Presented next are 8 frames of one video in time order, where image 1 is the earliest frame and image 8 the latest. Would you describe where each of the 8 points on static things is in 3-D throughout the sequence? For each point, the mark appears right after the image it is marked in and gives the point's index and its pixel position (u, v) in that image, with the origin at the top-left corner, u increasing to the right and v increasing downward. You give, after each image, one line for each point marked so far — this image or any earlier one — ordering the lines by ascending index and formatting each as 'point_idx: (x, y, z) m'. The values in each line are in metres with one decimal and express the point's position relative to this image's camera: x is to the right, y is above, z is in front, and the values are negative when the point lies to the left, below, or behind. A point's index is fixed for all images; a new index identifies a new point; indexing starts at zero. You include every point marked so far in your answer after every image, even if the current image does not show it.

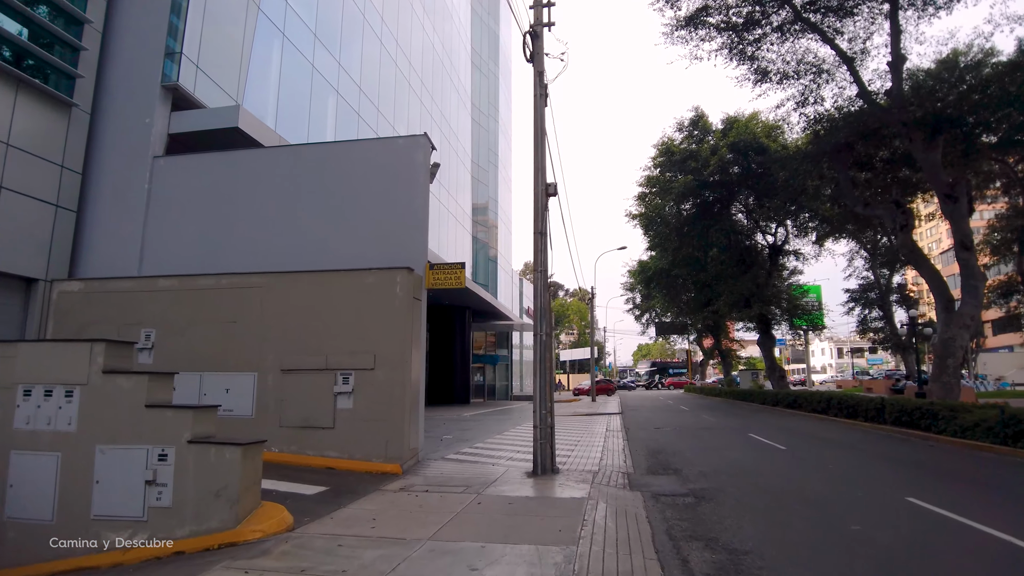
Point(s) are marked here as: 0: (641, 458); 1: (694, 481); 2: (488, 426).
0: (+2.4, -3.1, +12.5) m
1: (+2.5, -2.6, +9.3) m
2: (-0.6, -3.9, +19.3) m
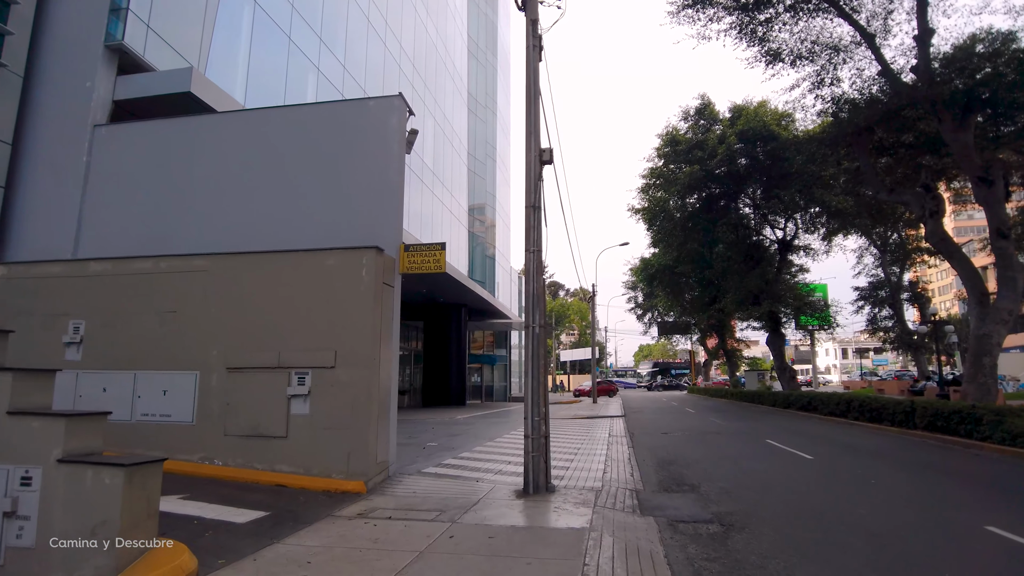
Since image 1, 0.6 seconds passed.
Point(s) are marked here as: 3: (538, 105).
0: (+2.2, -2.9, +11.0) m
1: (+2.3, -2.4, +7.8) m
2: (-0.7, -3.7, +17.9) m
3: (+0.3, +2.3, +8.6) m
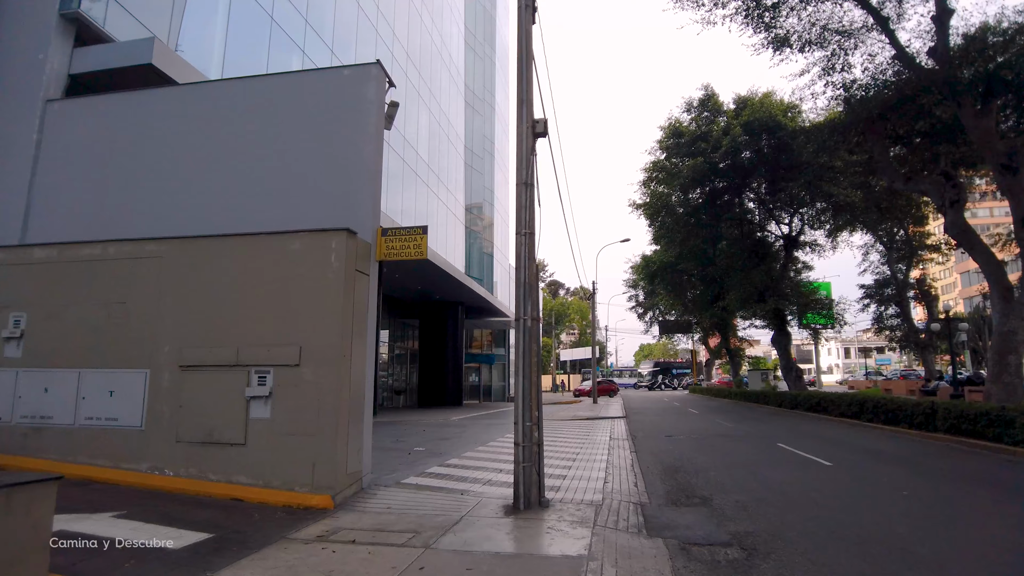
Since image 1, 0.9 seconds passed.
0: (+2.1, -2.8, +10.1) m
1: (+2.2, -2.3, +6.9) m
2: (-0.9, -3.6, +17.0) m
3: (+0.2, +2.4, +7.6) m
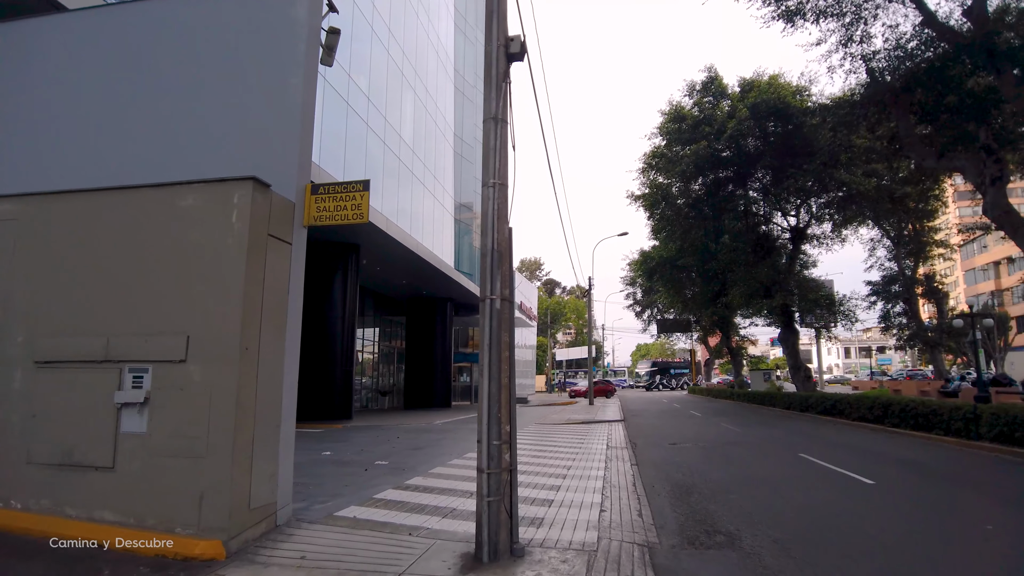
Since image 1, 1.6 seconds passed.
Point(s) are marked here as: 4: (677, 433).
0: (+1.8, -2.6, +8.4) m
1: (+1.9, -2.1, +5.1) m
2: (-1.2, -3.4, +15.2) m
3: (-0.1, +2.6, +5.9) m
4: (+4.5, -3.9, +18.6) m
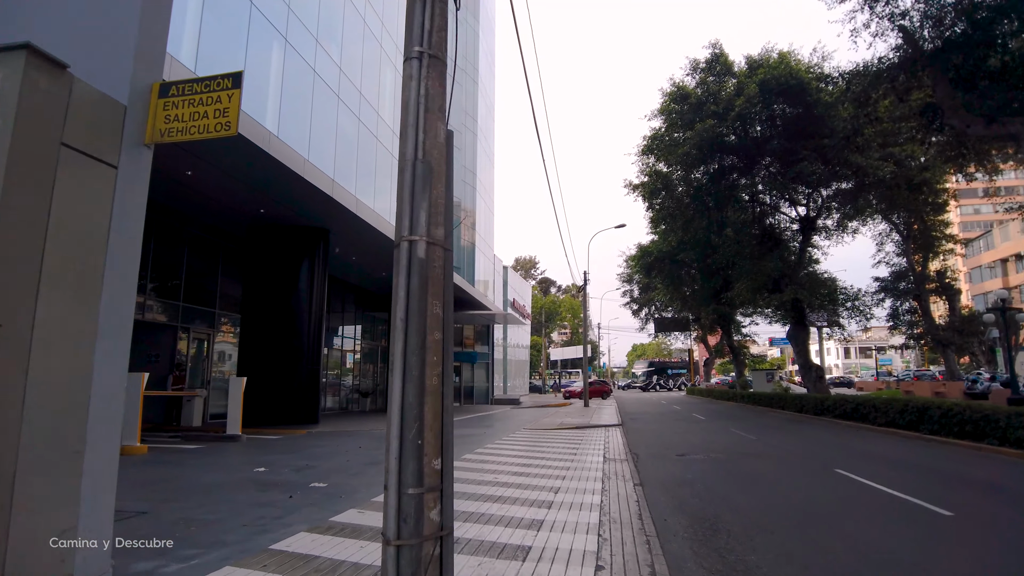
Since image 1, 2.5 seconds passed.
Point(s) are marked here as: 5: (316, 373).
0: (+1.5, -2.3, +6.4) m
1: (+1.7, -1.8, +3.2) m
2: (-1.5, -3.1, +13.2) m
3: (-0.3, +2.9, +3.9) m
4: (+4.1, -3.7, +16.6) m
5: (-5.1, -2.2, +17.8) m
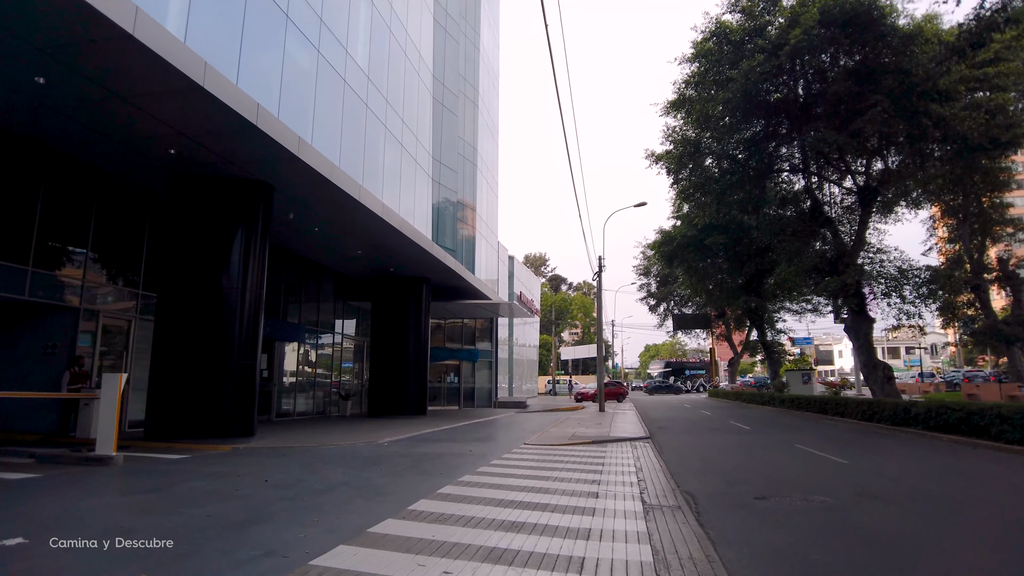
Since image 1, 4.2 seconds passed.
0: (+1.3, -1.7, +2.2) m
1: (+1.4, -1.2, -1.0) m
2: (-1.6, -2.5, +9.1) m
3: (-0.6, +3.5, -0.3) m
4: (+4.0, -3.1, +12.4) m
5: (-5.2, -1.6, +13.7) m
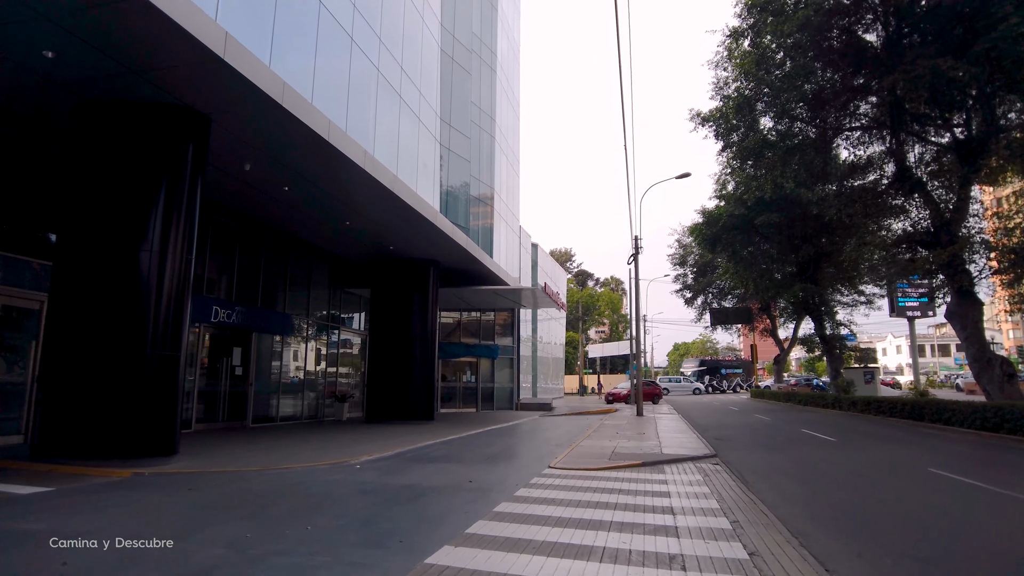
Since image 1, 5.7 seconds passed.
0: (+1.2, -1.2, -1.6) m
1: (+1.1, -0.7, -4.8) m
2: (-1.5, -2.0, +5.4) m
3: (-0.9, +4.0, -4.0) m
4: (+4.3, -2.6, +8.5) m
5: (-4.9, -1.1, +10.2) m
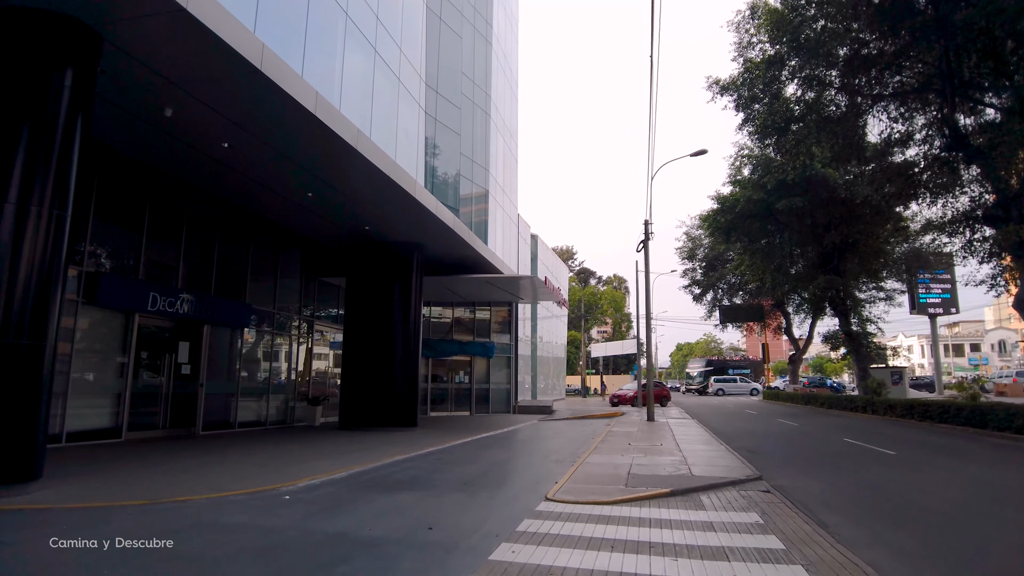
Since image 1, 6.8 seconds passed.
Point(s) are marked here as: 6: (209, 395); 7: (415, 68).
0: (+1.0, -0.9, -4.1) m
1: (+0.9, -0.3, -7.4) m
2: (-1.7, -1.7, +2.8) m
3: (-1.0, +4.4, -6.5) m
4: (+4.1, -2.2, +6.0) m
5: (-5.1, -0.8, +7.6) m
6: (-7.3, -2.6, +16.6) m
7: (-2.7, +6.3, +20.4) m
